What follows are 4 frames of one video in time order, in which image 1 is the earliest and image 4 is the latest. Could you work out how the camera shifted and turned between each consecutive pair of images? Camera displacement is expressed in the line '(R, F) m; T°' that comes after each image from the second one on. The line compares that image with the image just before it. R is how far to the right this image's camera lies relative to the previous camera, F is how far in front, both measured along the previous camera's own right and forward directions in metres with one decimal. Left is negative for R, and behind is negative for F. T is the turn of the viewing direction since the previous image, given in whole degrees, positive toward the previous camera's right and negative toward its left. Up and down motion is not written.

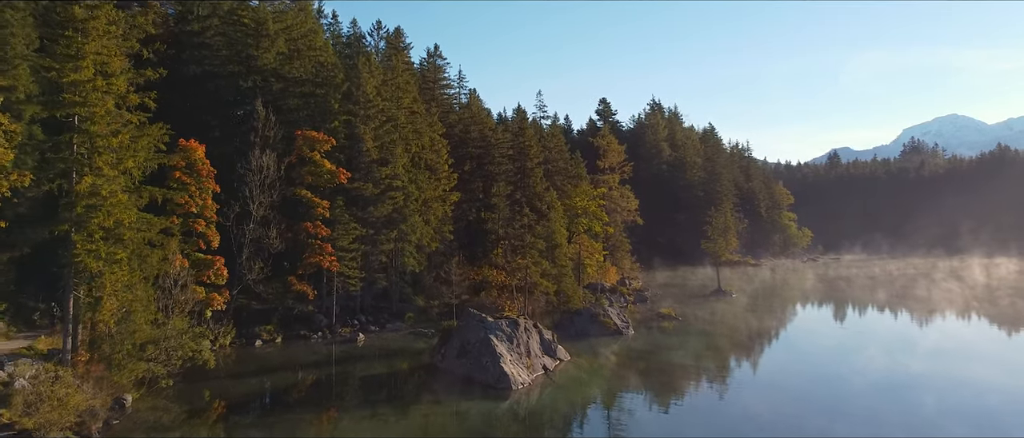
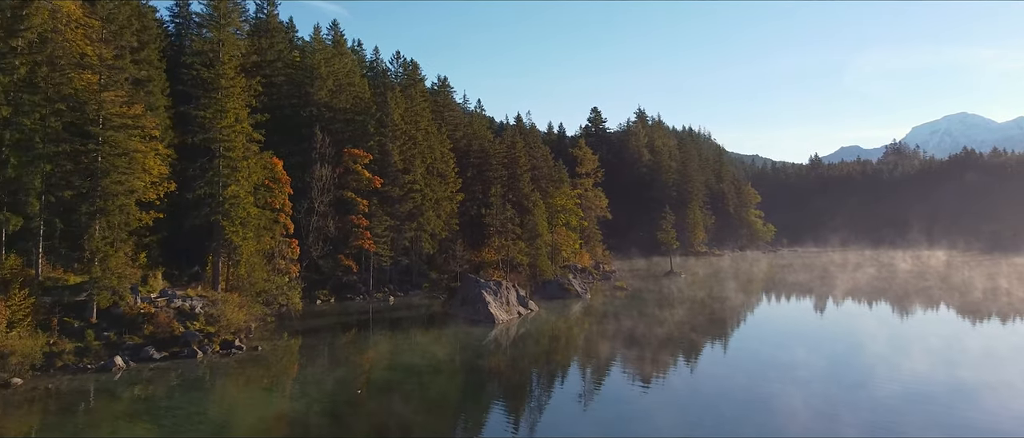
(+1.4, -11.5) m; -1°
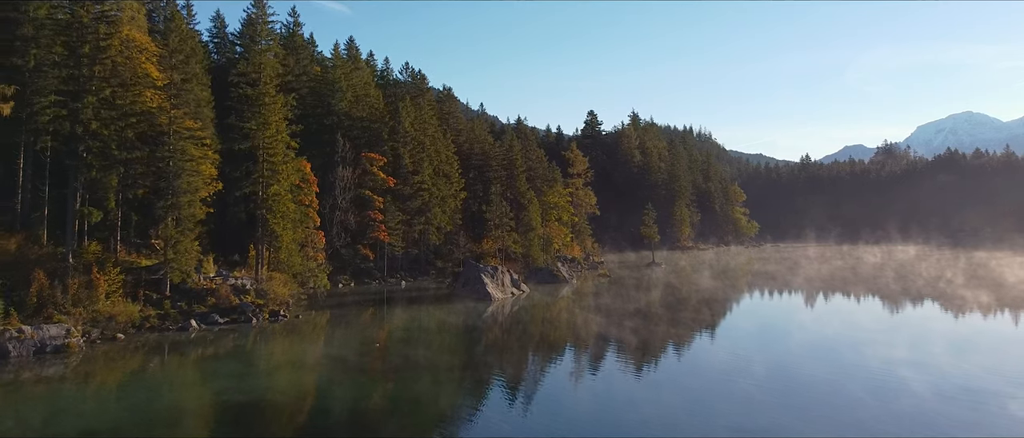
(+0.7, -6.4) m; 0°
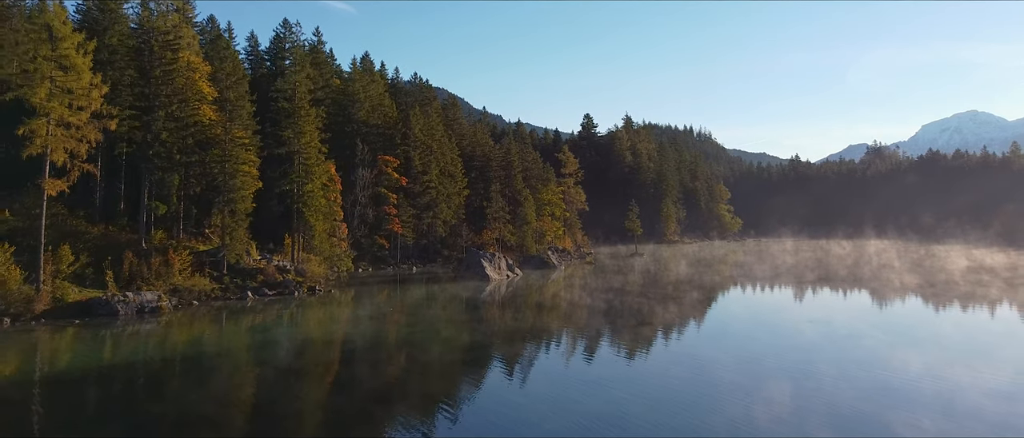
(+0.7, -7.5) m; 0°
